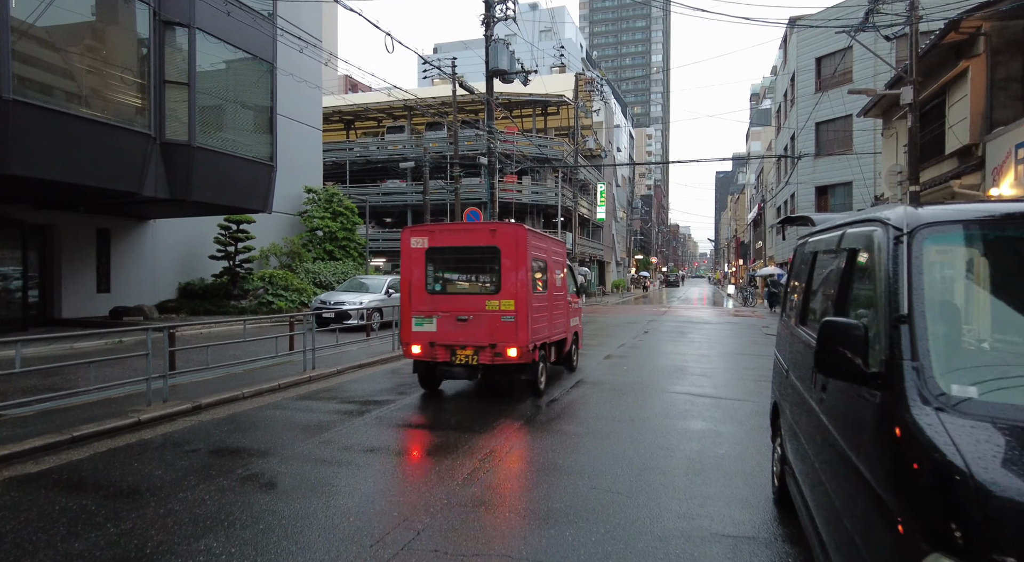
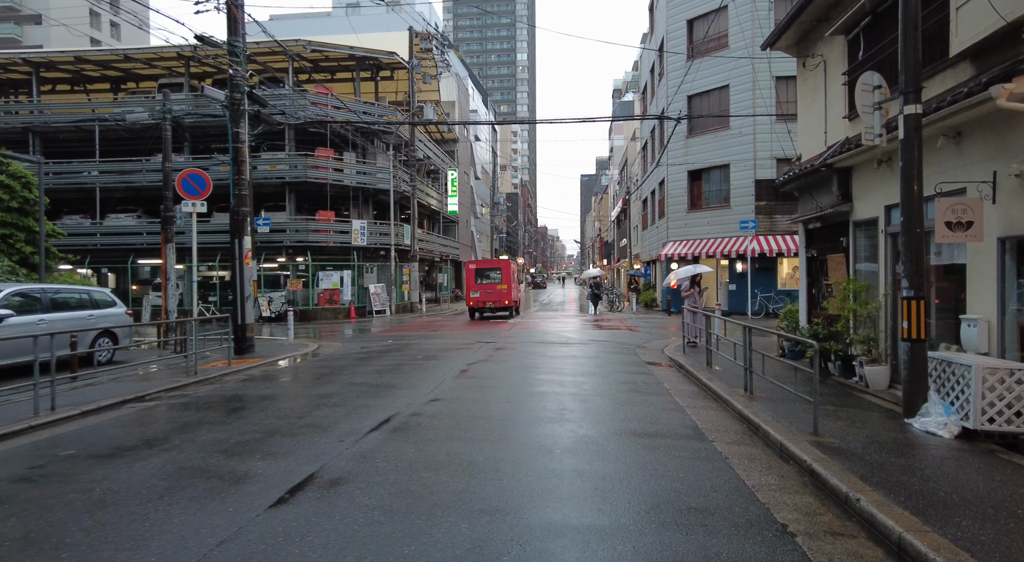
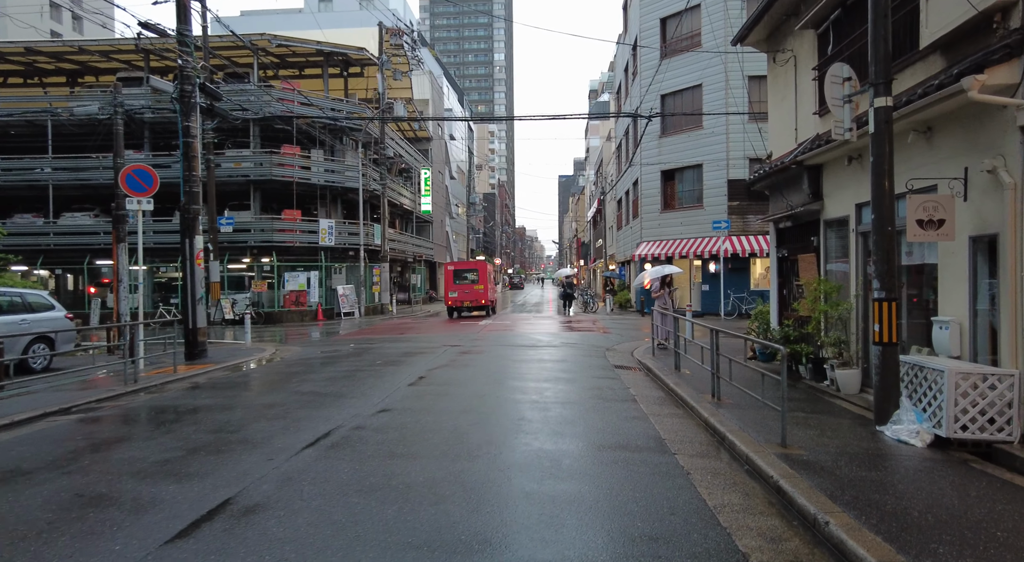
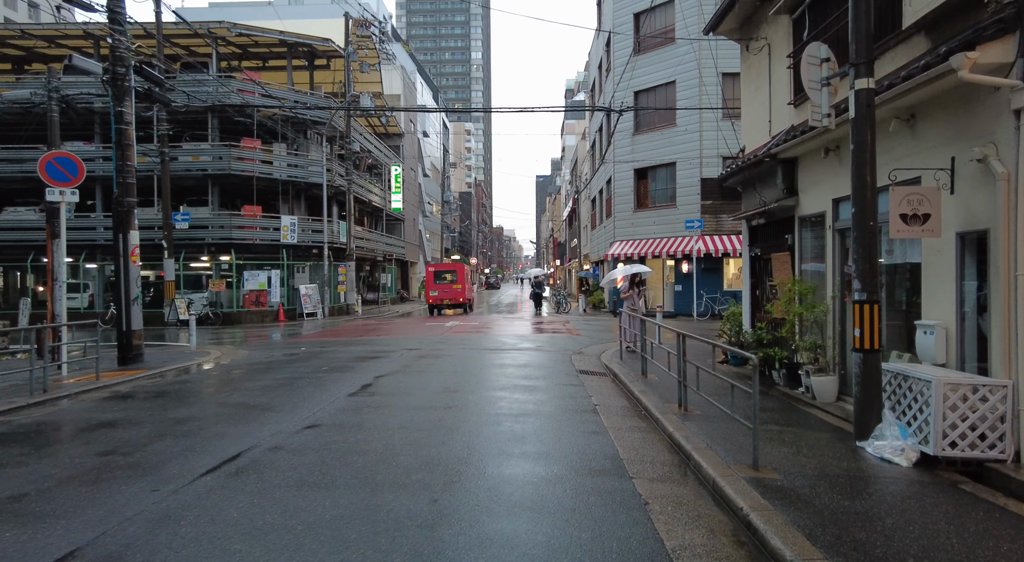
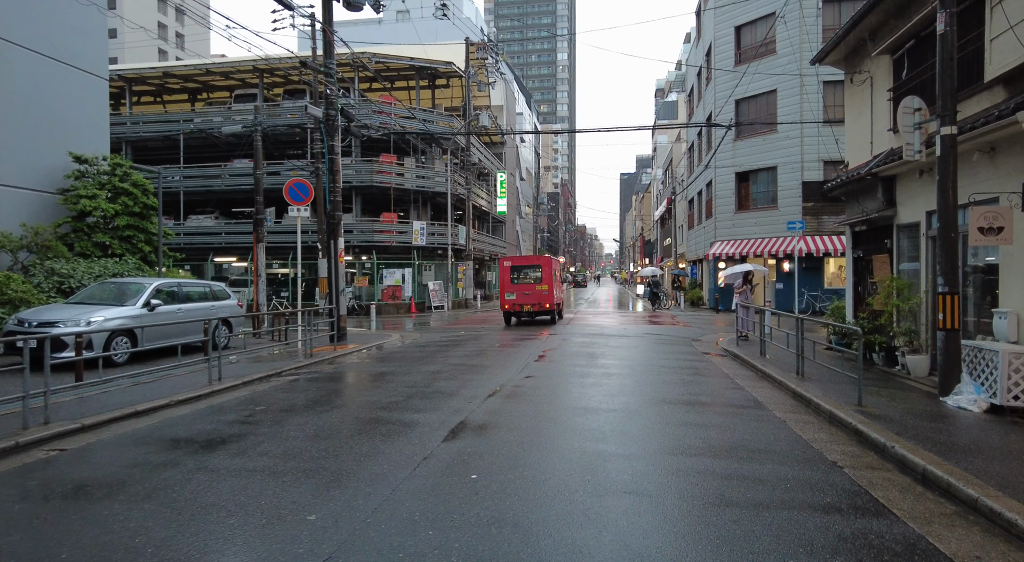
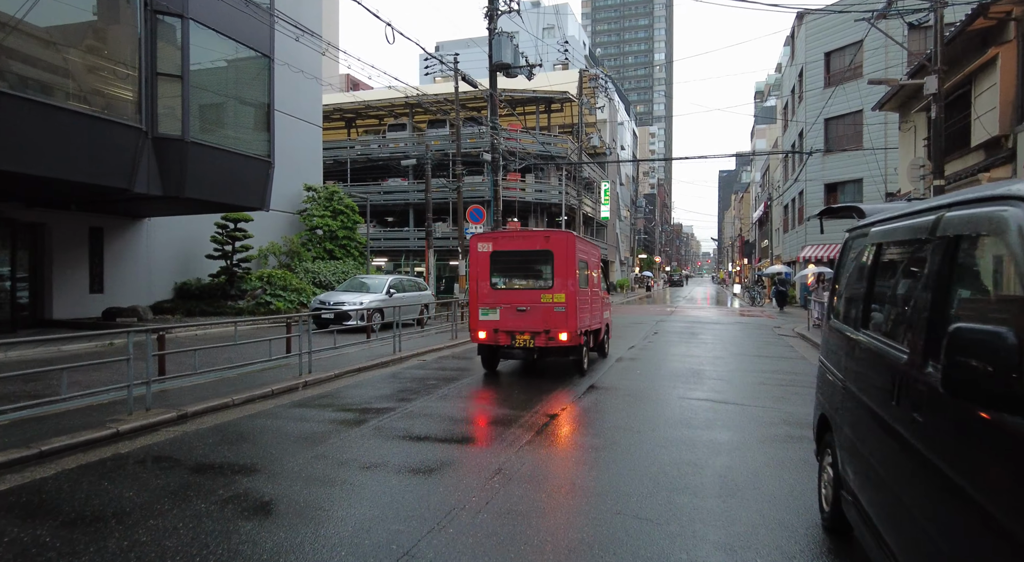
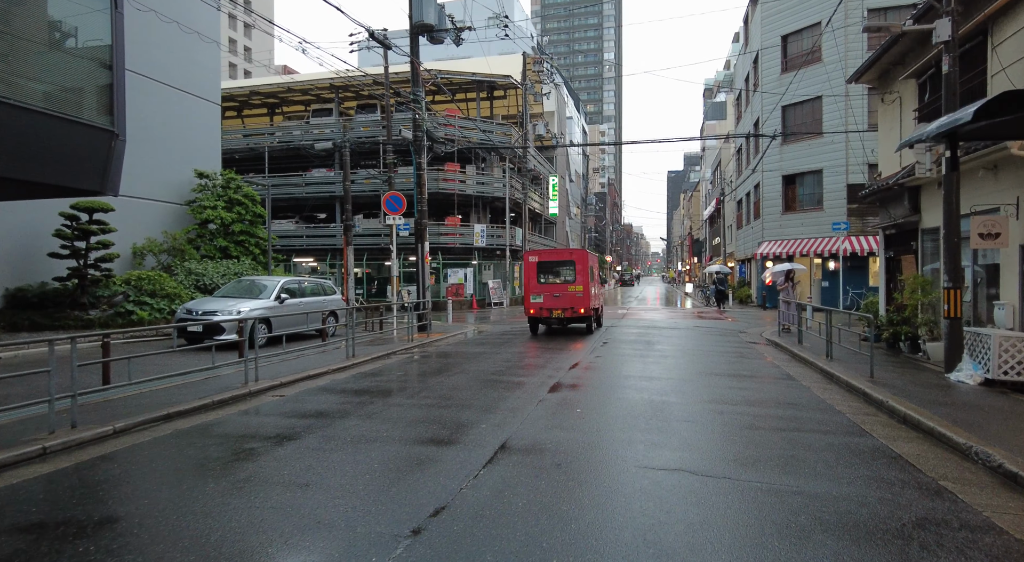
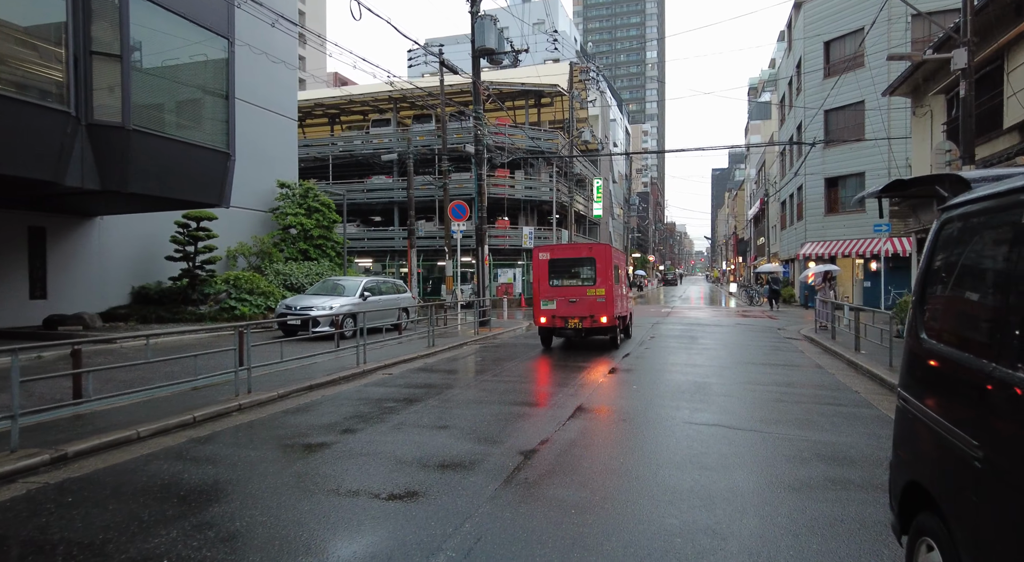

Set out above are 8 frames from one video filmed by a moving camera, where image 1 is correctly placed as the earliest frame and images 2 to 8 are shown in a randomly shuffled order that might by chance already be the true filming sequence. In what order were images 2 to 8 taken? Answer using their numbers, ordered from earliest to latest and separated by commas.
6, 8, 7, 5, 2, 3, 4
